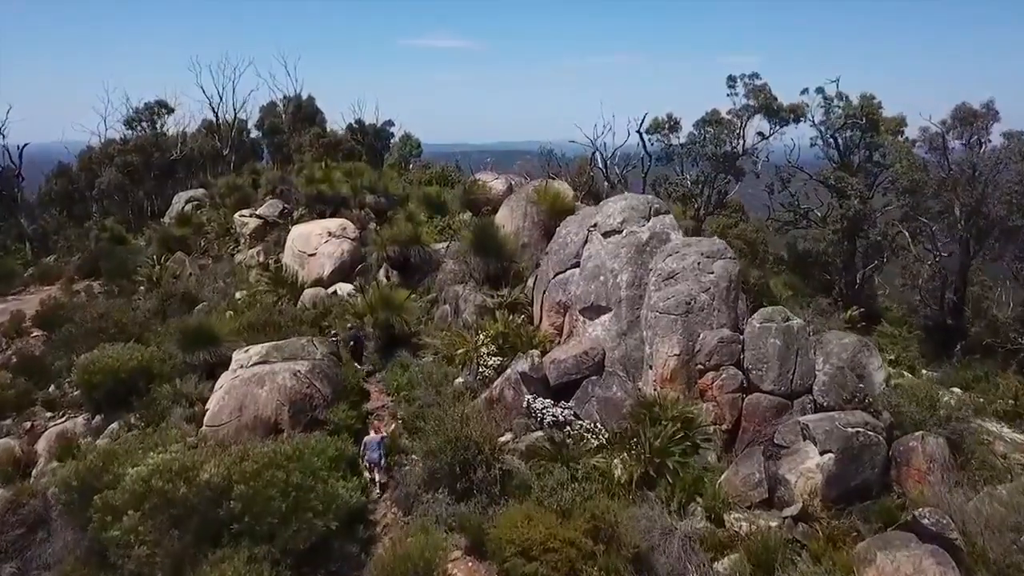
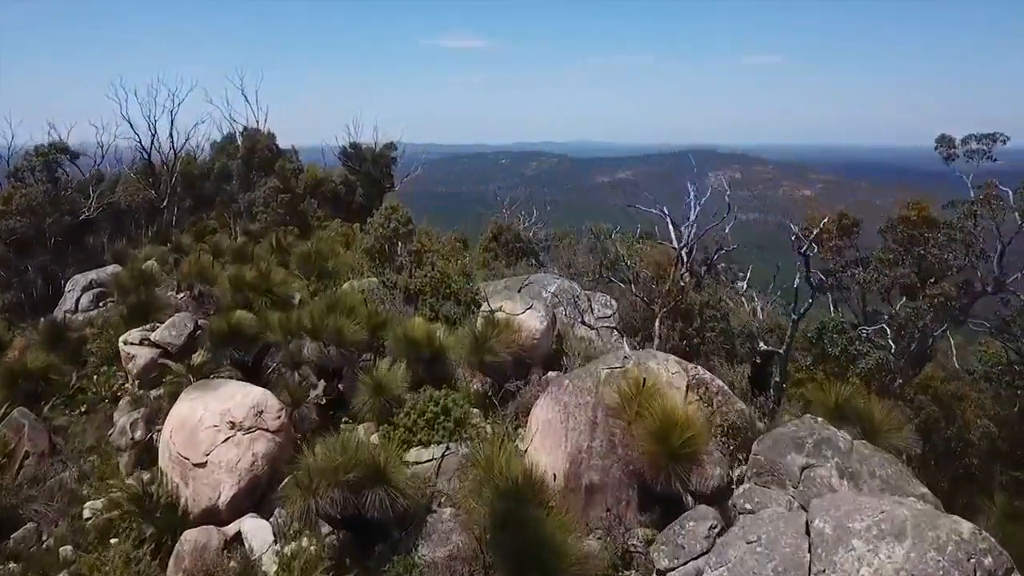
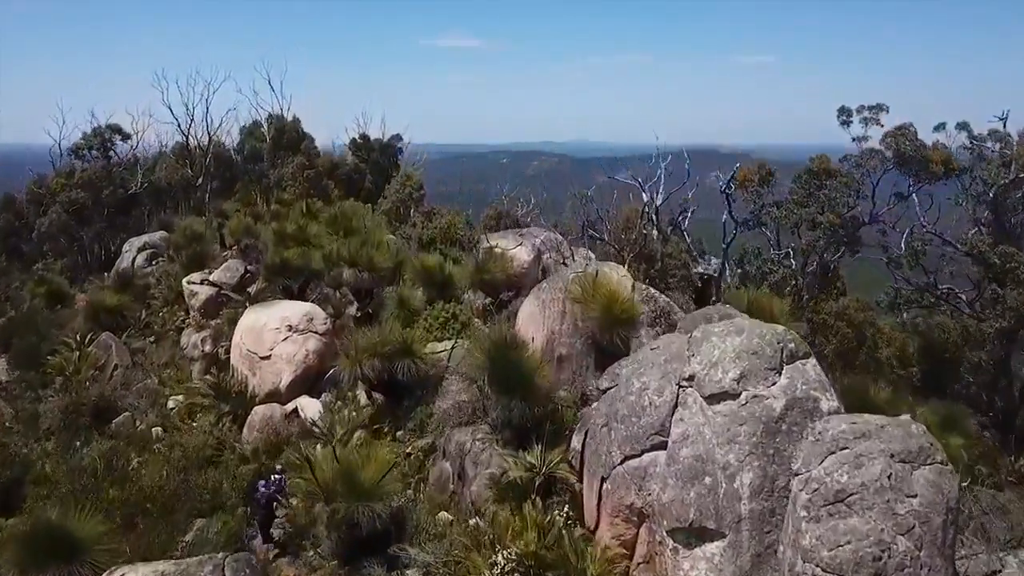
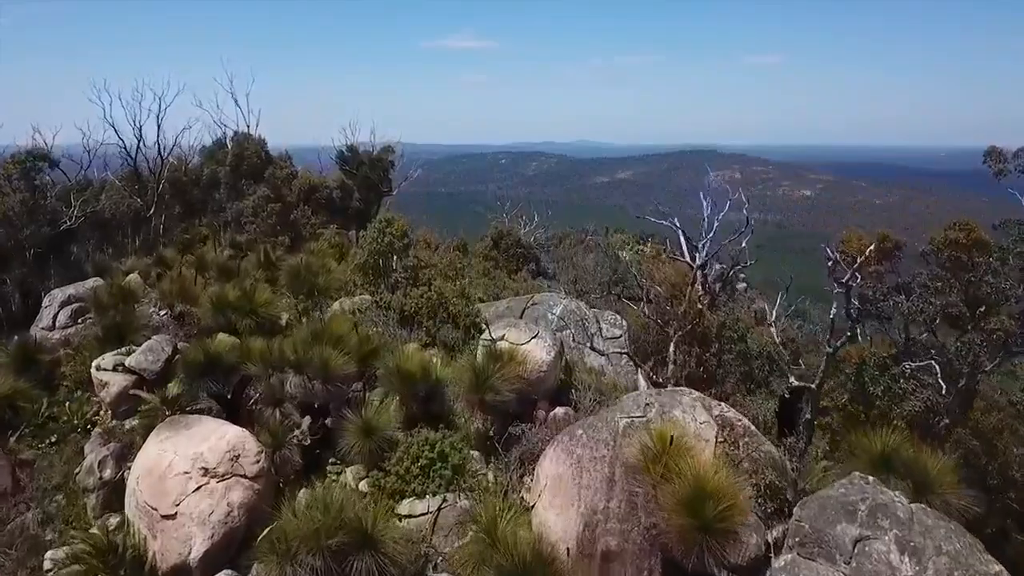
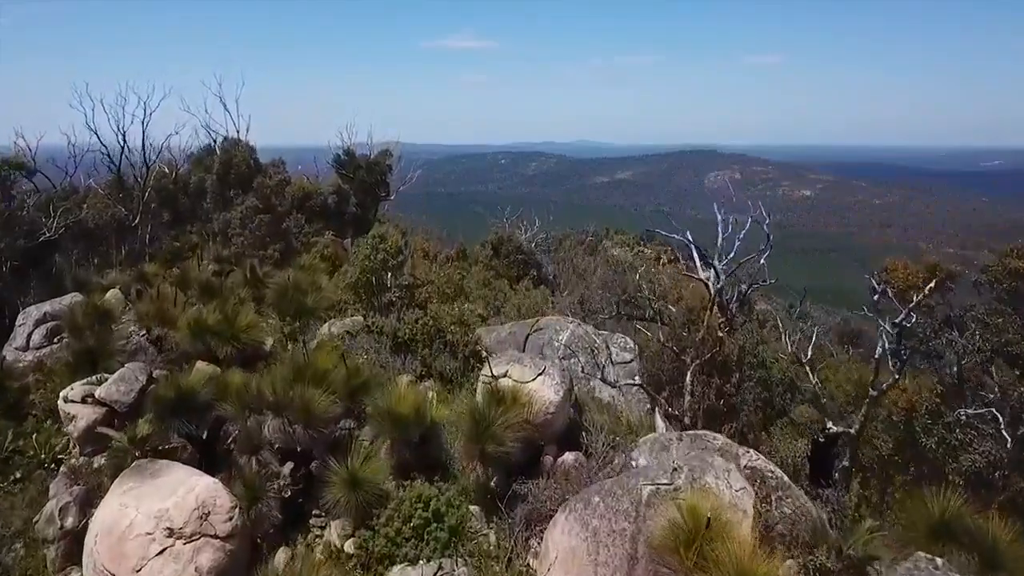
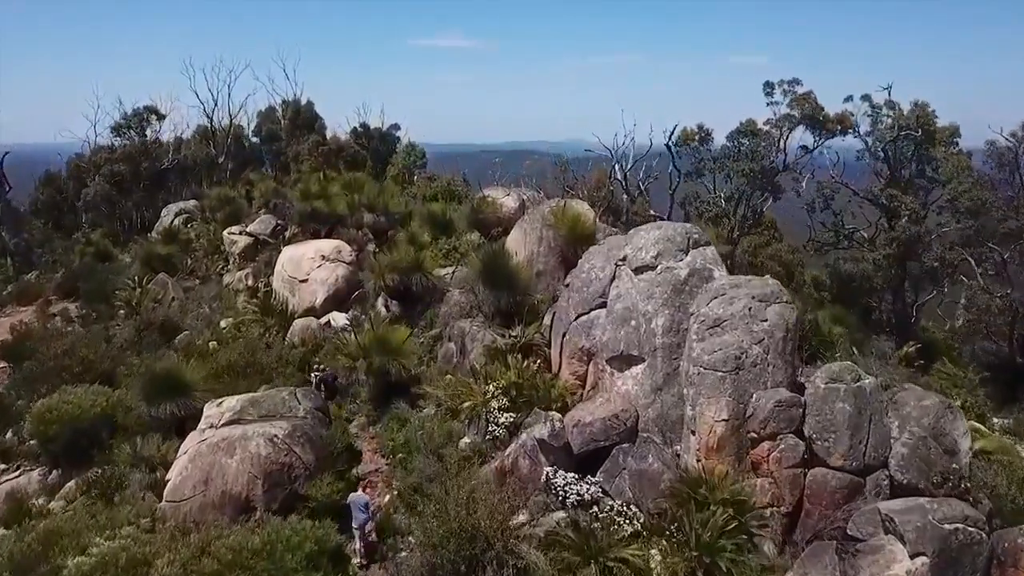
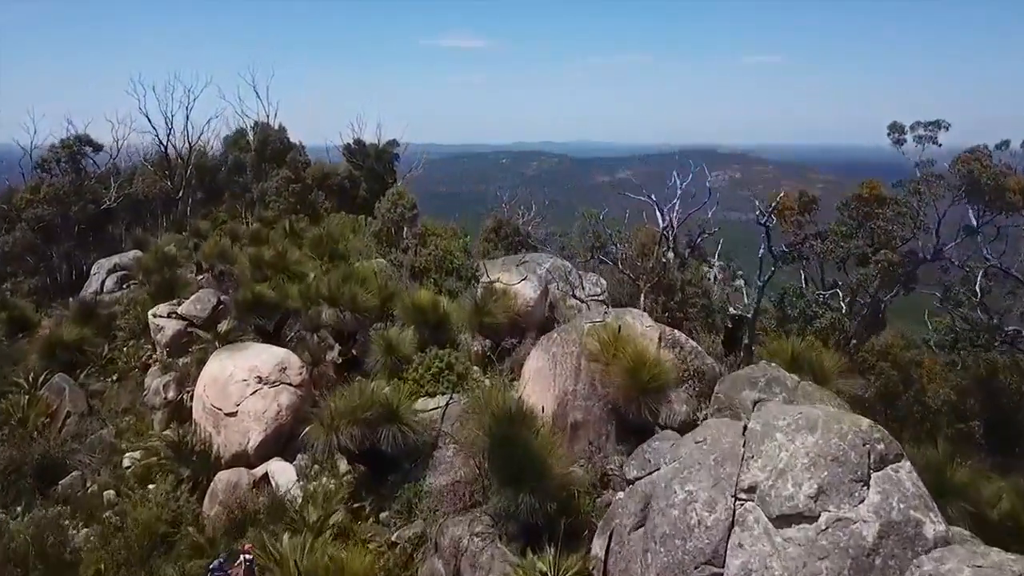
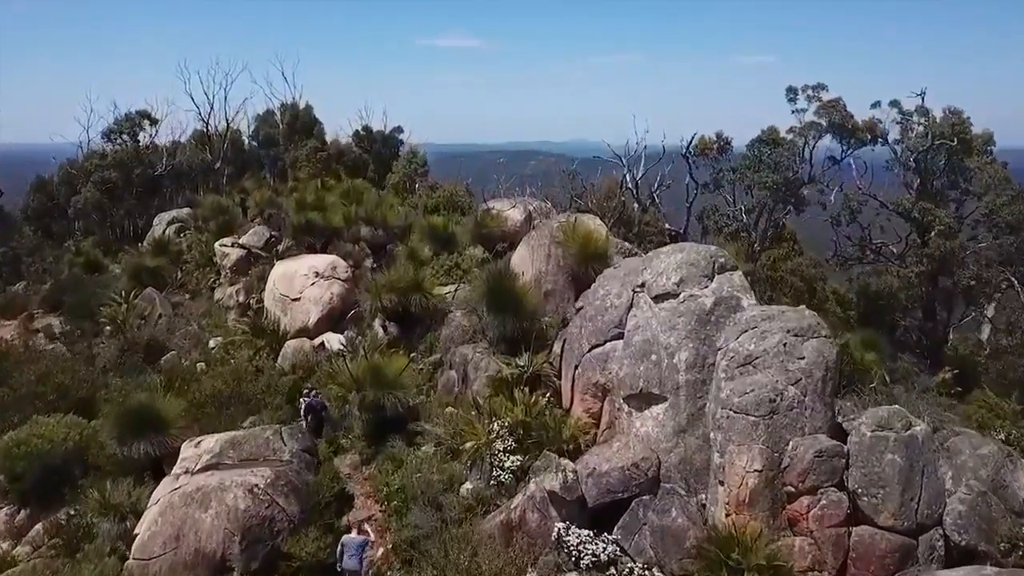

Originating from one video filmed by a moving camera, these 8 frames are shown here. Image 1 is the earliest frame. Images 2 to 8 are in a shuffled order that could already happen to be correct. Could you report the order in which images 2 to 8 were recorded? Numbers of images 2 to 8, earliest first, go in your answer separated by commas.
6, 8, 3, 7, 2, 4, 5
